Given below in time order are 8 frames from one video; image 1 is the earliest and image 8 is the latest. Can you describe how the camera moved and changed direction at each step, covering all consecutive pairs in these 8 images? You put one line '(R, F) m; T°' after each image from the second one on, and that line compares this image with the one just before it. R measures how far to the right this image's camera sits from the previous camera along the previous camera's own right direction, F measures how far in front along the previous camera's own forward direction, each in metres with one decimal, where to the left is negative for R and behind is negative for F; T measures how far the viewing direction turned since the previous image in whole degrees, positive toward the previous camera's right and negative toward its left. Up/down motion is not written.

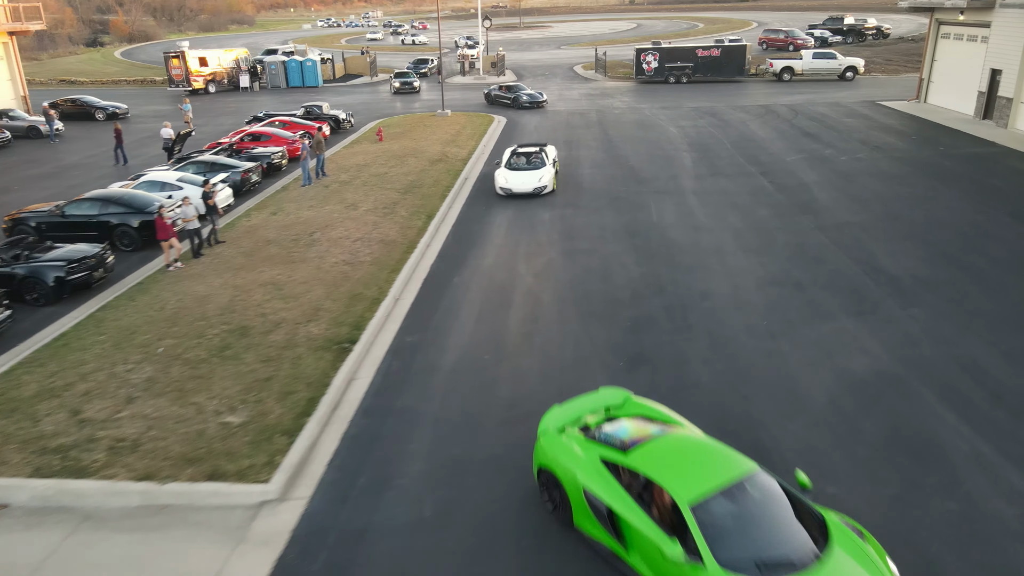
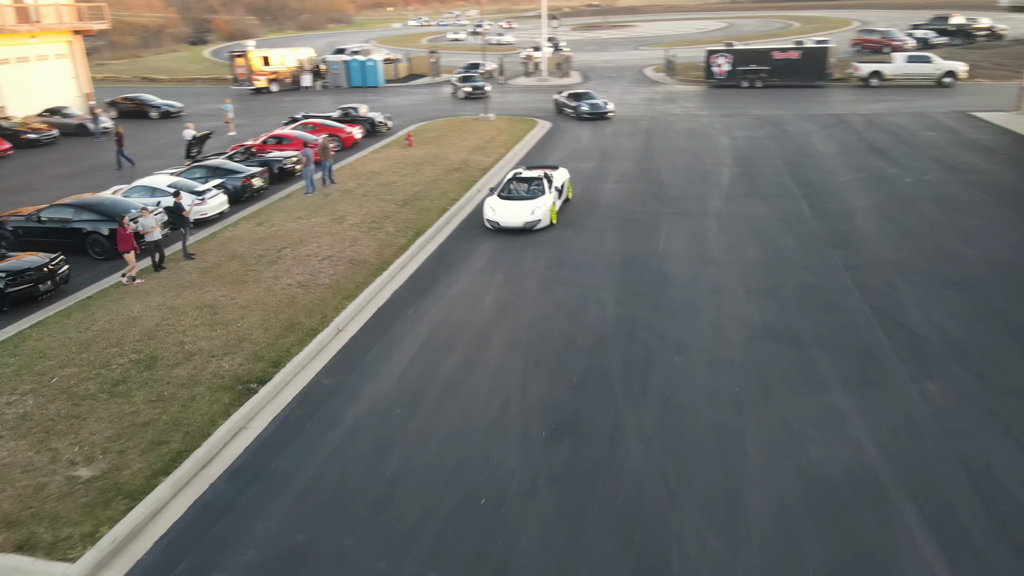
(+2.3, +1.8) m; -7°
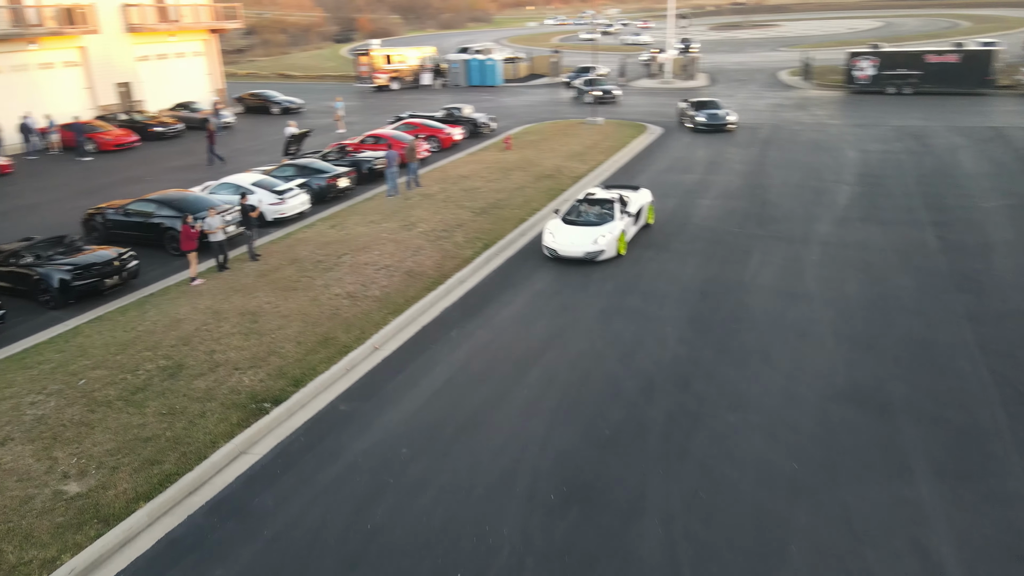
(+1.2, +1.3) m; -10°
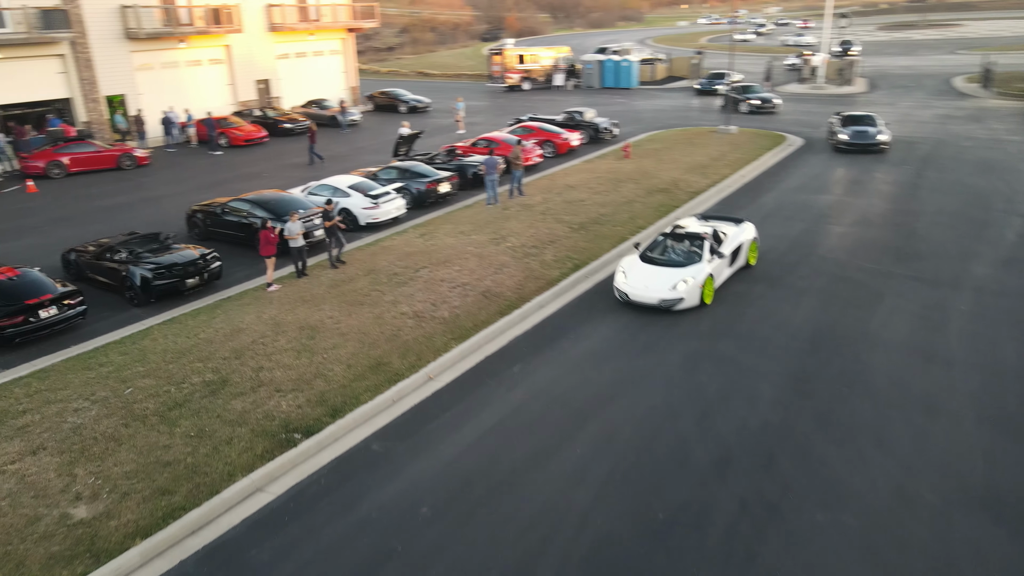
(+0.9, +1.4) m; -11°
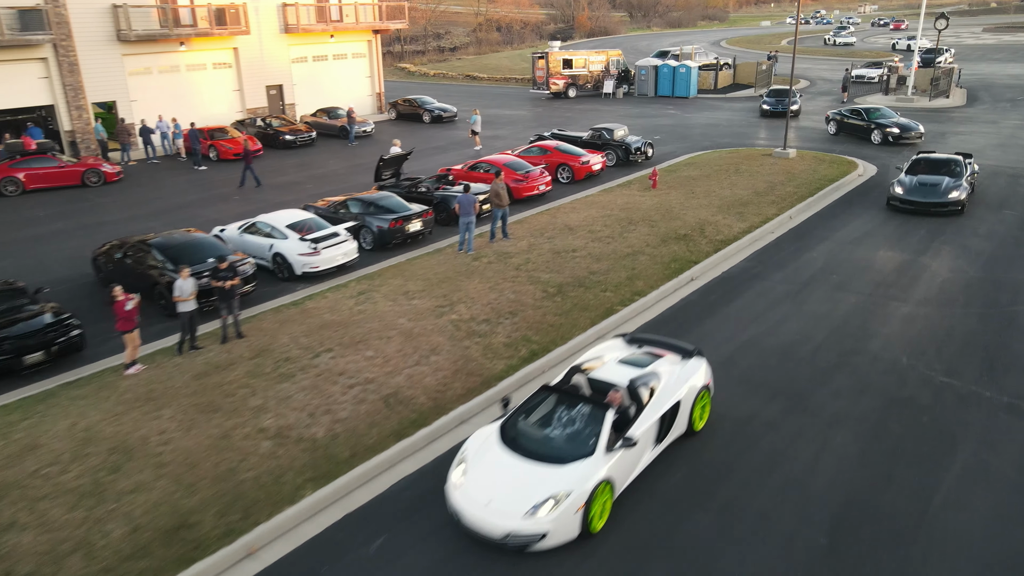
(+2.1, +3.8) m; -6°
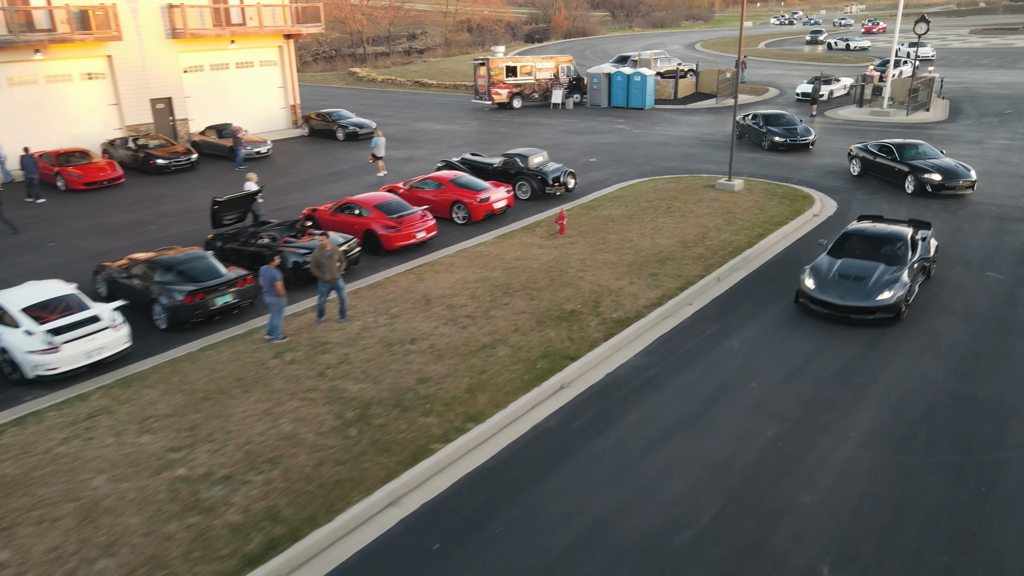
(+2.8, +4.0) m; +1°
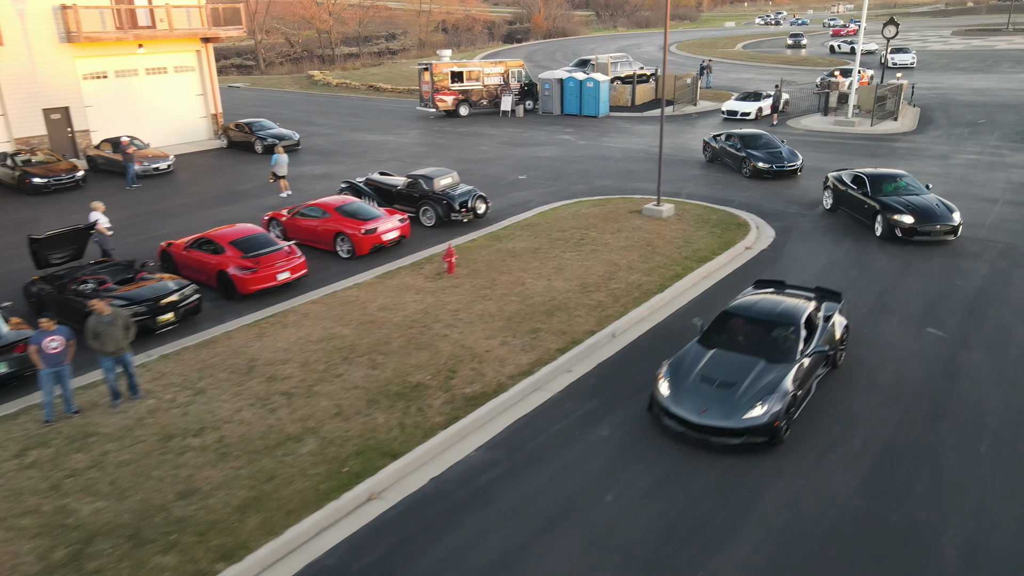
(+2.4, +2.3) m; 0°
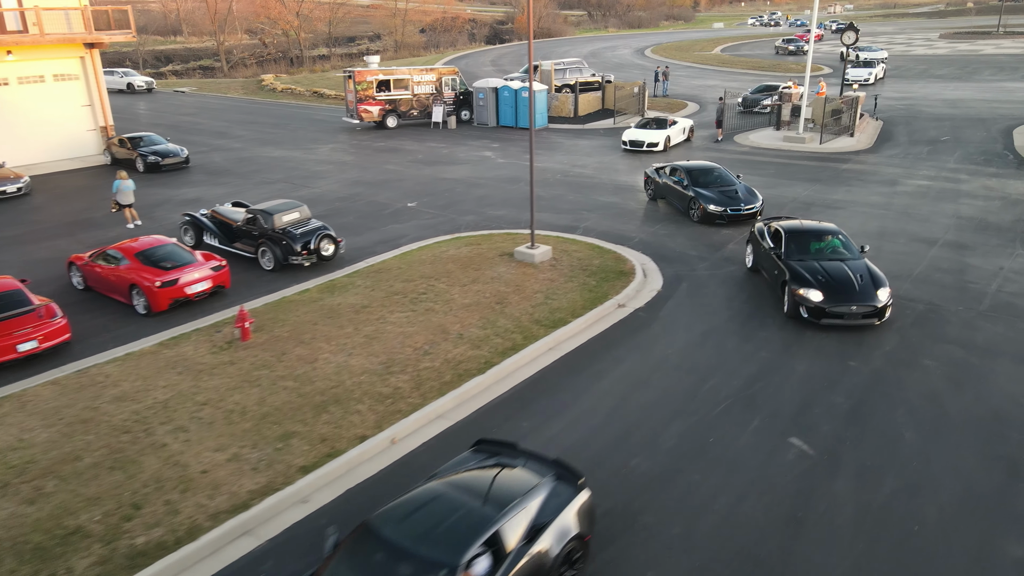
(+3.4, +2.8) m; 0°
